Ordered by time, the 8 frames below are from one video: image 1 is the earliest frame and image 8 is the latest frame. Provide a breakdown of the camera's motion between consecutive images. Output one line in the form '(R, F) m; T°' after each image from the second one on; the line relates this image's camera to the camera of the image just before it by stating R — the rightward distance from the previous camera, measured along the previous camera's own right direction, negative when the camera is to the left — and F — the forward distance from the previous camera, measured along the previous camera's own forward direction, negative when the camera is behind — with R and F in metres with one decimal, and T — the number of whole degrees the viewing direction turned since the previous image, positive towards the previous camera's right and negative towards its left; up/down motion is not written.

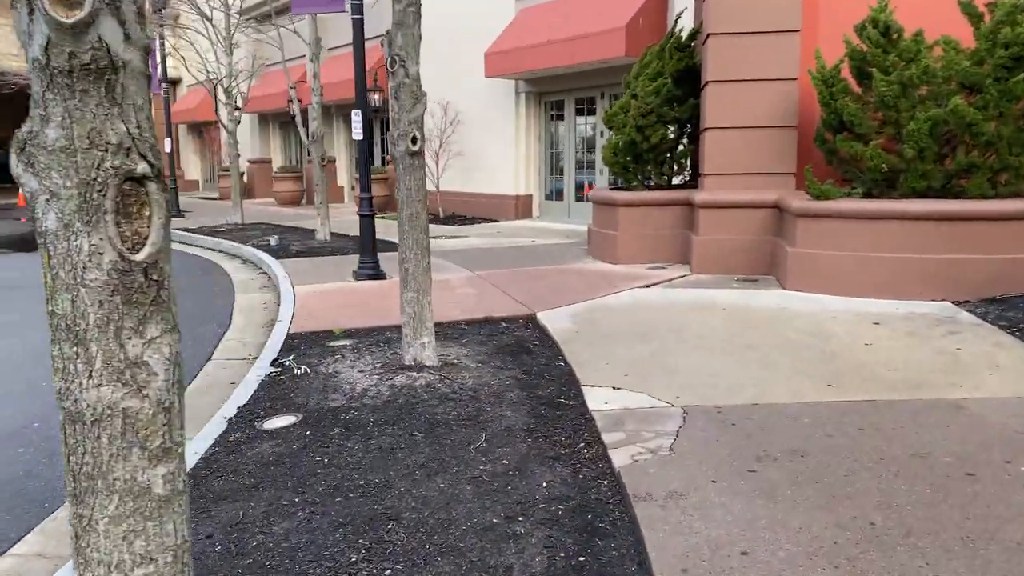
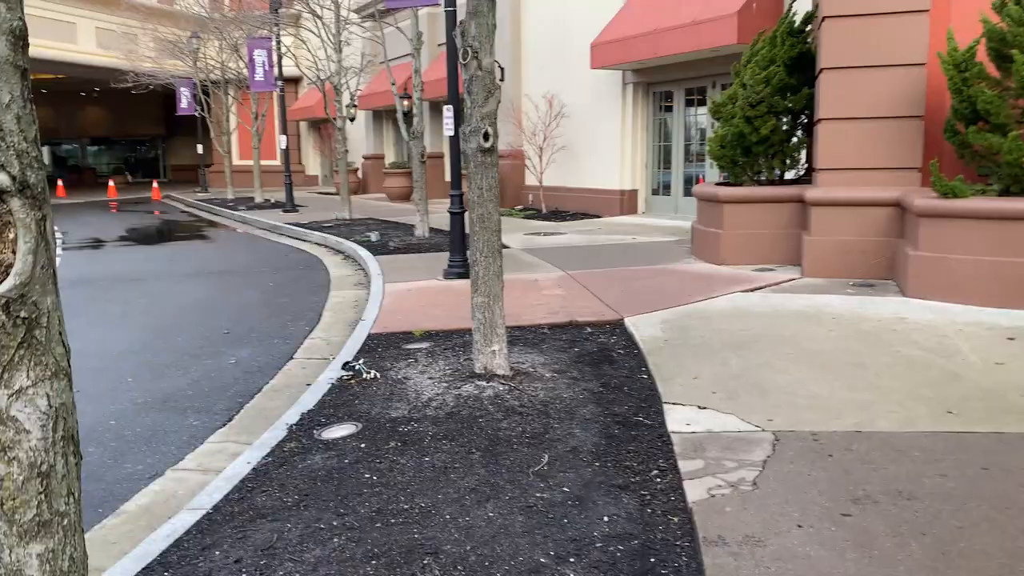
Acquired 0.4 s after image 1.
(+0.2, +0.3) m; -8°
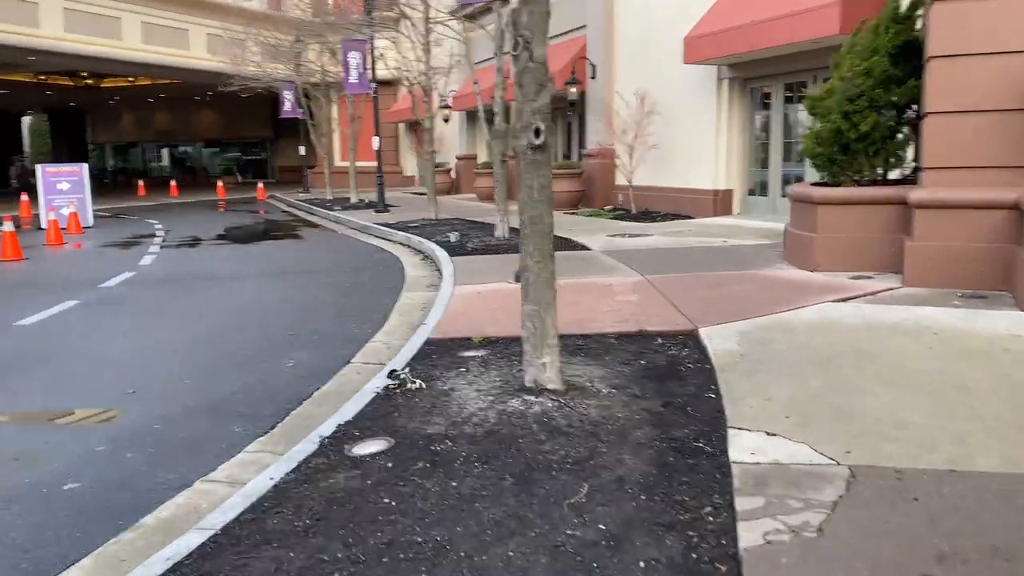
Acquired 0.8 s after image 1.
(+0.3, +0.4) m; -7°
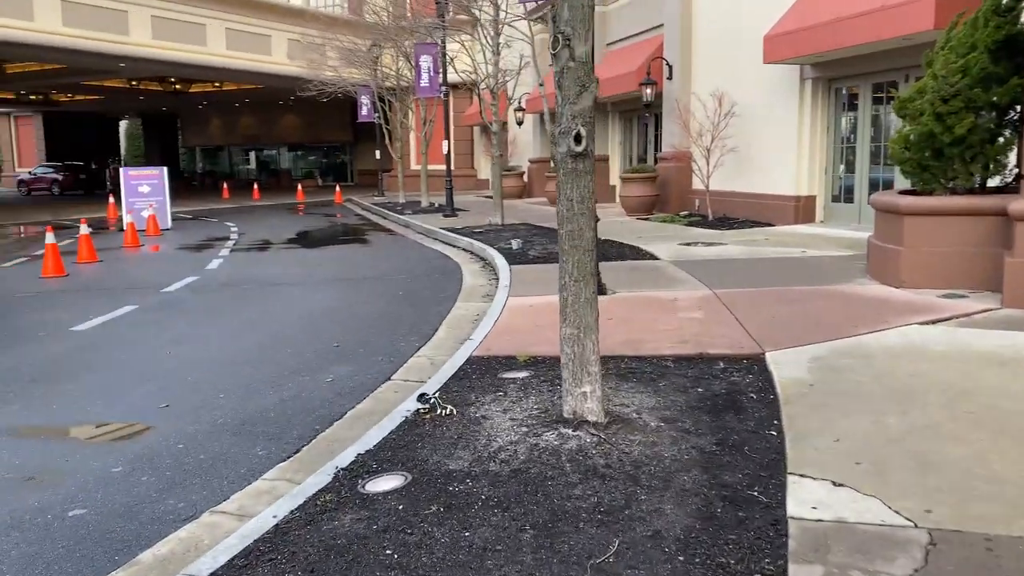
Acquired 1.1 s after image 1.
(+0.2, +0.4) m; -5°
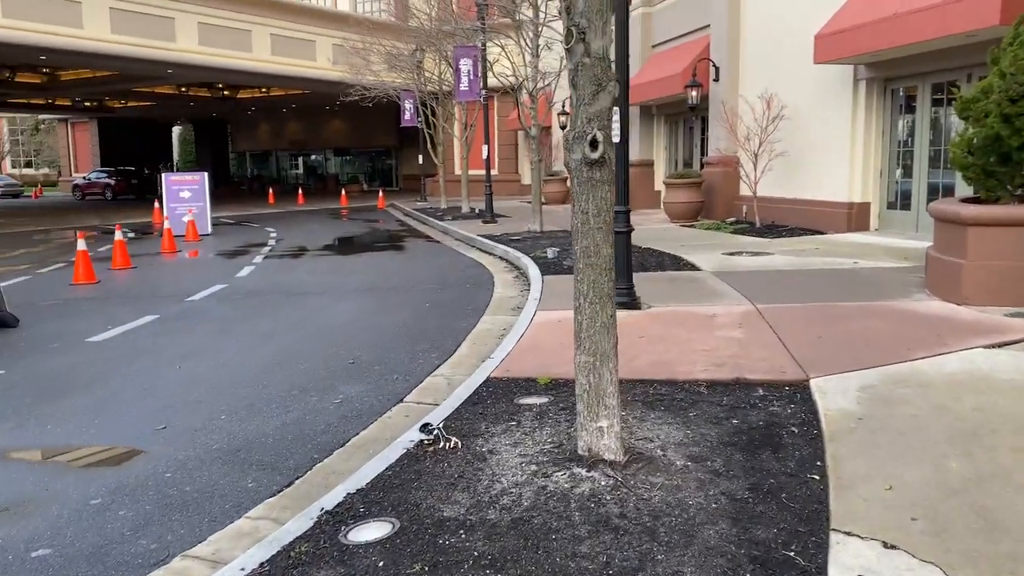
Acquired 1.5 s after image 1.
(+0.2, +0.4) m; -3°
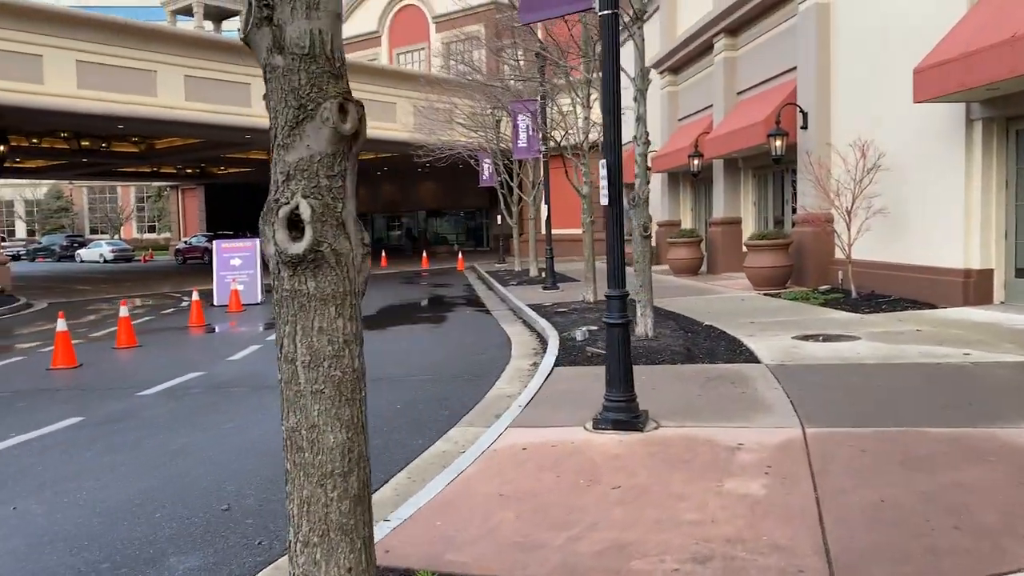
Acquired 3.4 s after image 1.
(+1.0, +1.9) m; -8°
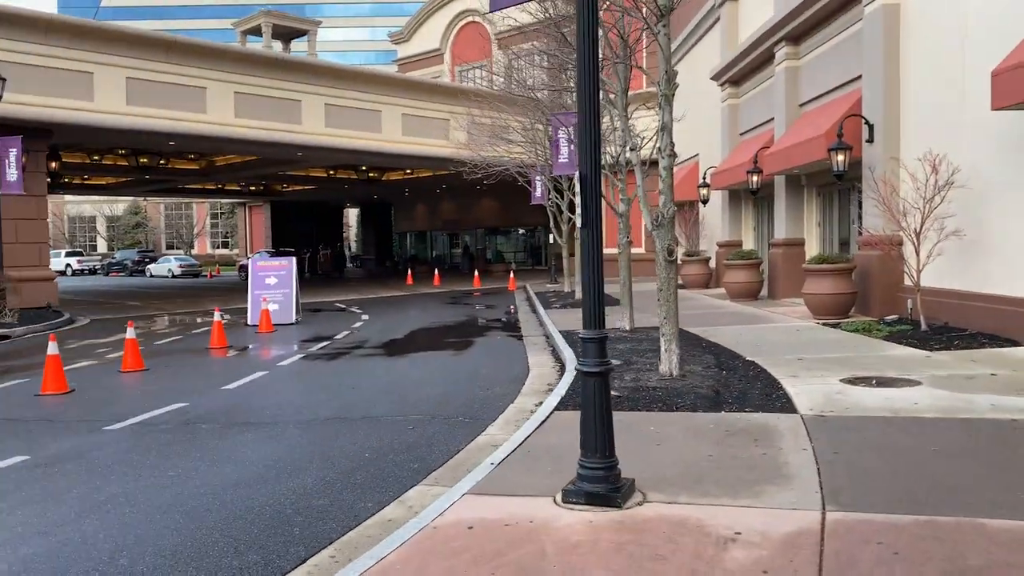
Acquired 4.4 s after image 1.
(+0.6, +1.0) m; -5°
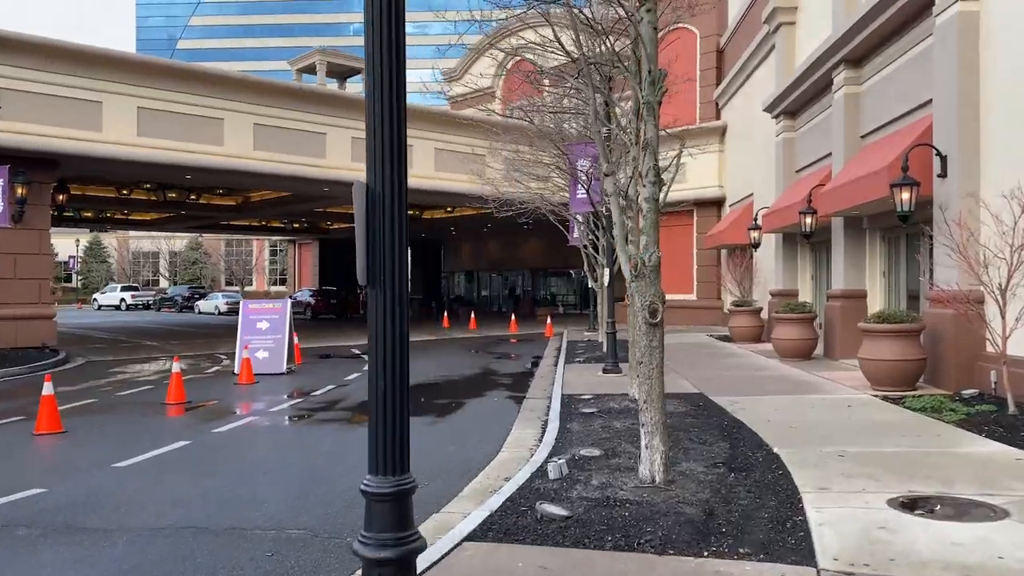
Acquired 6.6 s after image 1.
(+1.0, +2.1) m; -5°
